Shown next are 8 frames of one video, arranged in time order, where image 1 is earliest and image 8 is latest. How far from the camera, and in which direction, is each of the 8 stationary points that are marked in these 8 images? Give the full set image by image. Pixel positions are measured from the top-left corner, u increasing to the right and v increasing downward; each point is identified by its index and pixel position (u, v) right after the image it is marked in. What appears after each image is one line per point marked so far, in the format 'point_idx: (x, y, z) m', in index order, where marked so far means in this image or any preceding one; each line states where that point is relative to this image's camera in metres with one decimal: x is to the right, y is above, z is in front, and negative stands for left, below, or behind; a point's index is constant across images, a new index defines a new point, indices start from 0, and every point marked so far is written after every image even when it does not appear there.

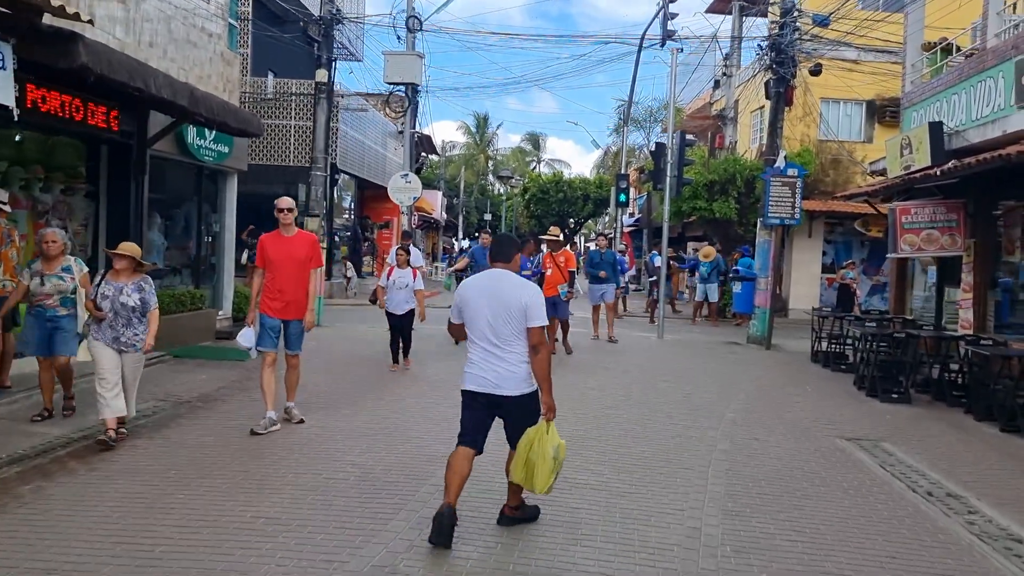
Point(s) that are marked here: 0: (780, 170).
0: (+4.8, +2.1, +16.3) m
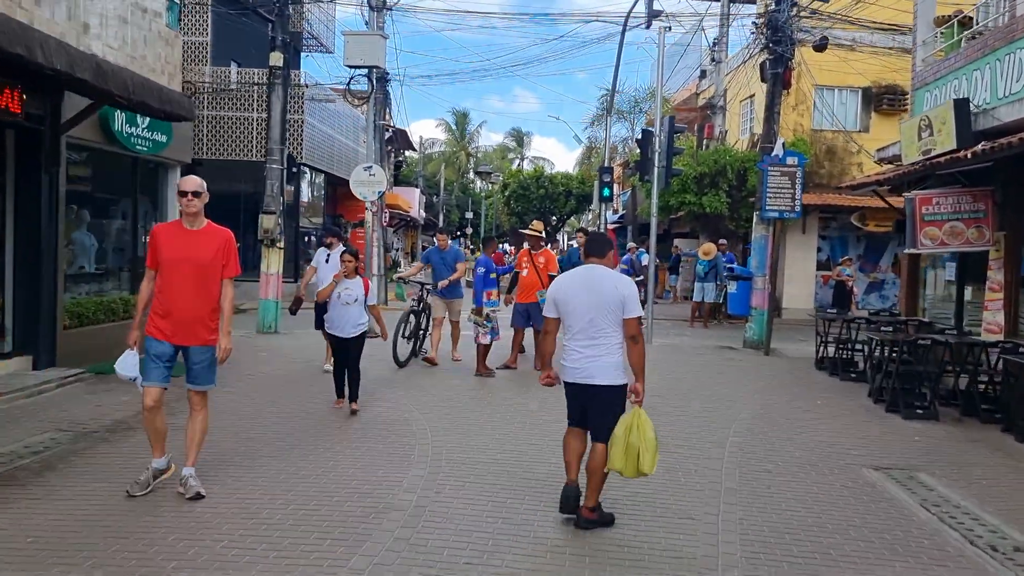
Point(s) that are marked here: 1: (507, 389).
0: (+4.4, +2.1, +14.9) m
1: (-0.1, -1.2, +10.3) m
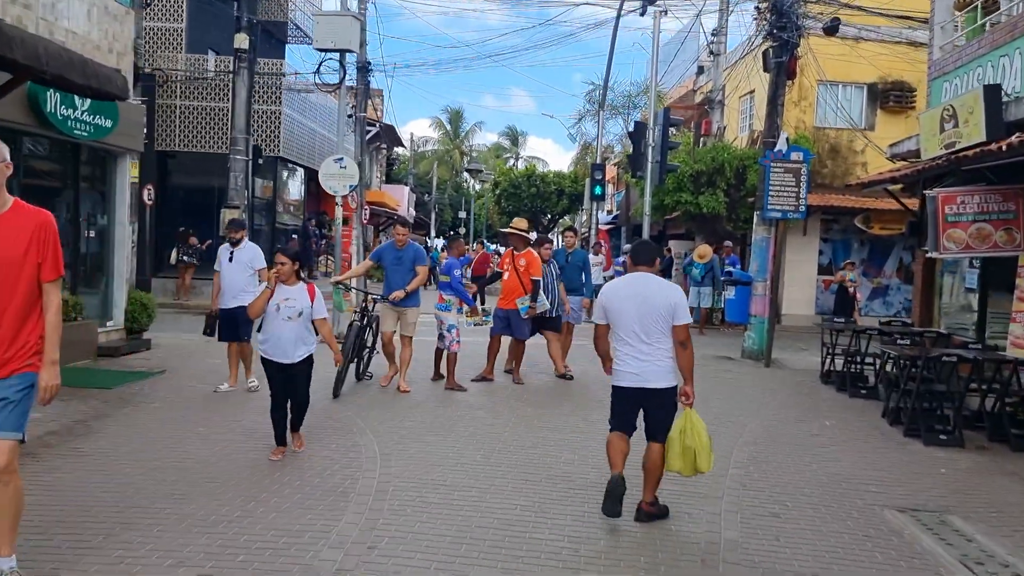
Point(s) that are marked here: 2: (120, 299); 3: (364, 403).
0: (+4.1, +2.0, +13.7) m
1: (-0.4, -1.2, +9.1) m
2: (-5.7, -0.2, +13.2) m
3: (-1.5, -1.1, +9.0) m
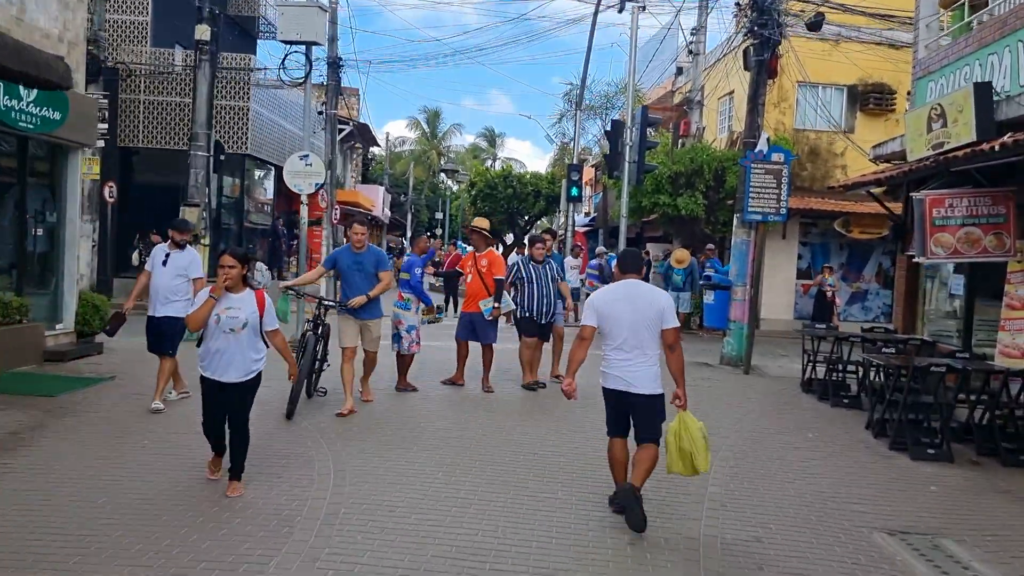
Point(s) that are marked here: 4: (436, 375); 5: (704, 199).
0: (+3.7, +2.0, +13.3) m
1: (-0.7, -1.3, +8.6) m
2: (-6.1, -0.2, +12.5) m
3: (-1.8, -1.2, +8.5) m
4: (-1.0, -1.1, +11.6) m
5: (+4.2, +2.0, +19.8) m
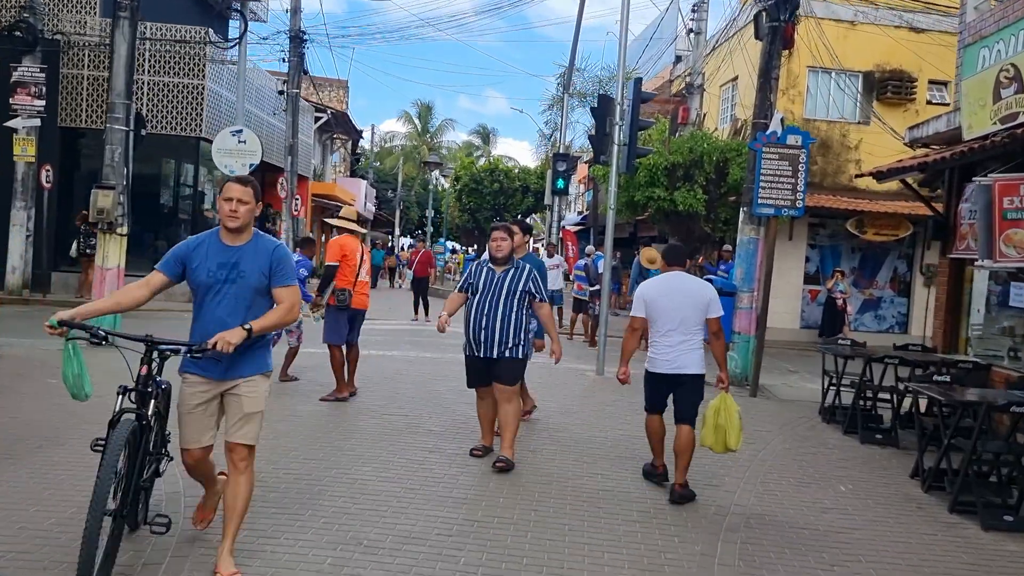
0: (+3.3, +1.9, +11.2) m
1: (-1.1, -1.3, +6.5) m
2: (-6.6, -0.1, +10.4) m
3: (-2.2, -1.2, +6.4) m
4: (-1.4, -1.1, +9.5) m
5: (+3.8, +1.9, +17.8) m
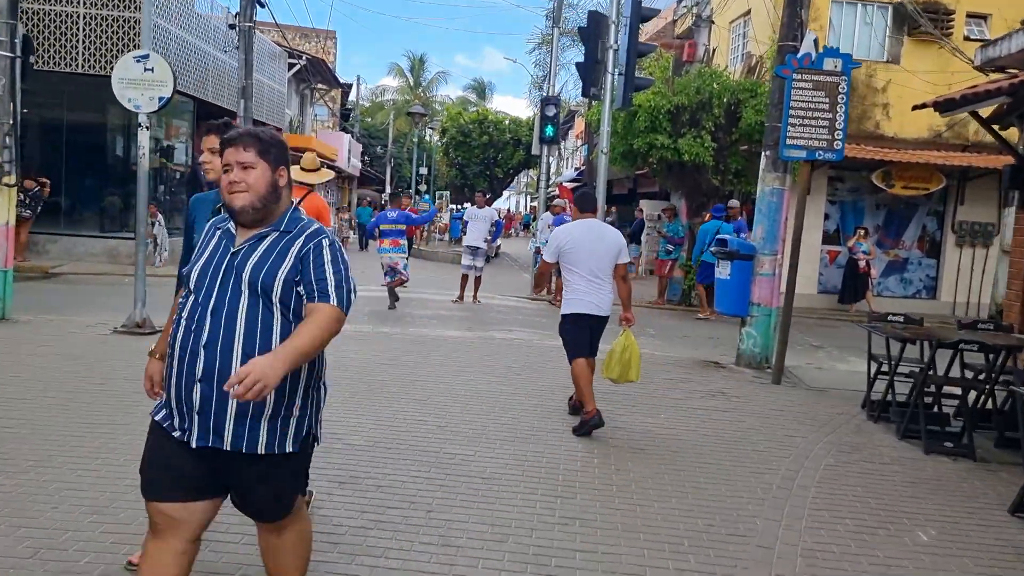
0: (+3.0, +2.3, +9.0) m
1: (-1.4, -1.1, +4.4) m
2: (-6.9, +0.2, +8.2) m
3: (-2.5, -1.0, +4.3) m
4: (-1.7, -0.8, +7.4) m
5: (+3.4, +2.5, +15.5) m
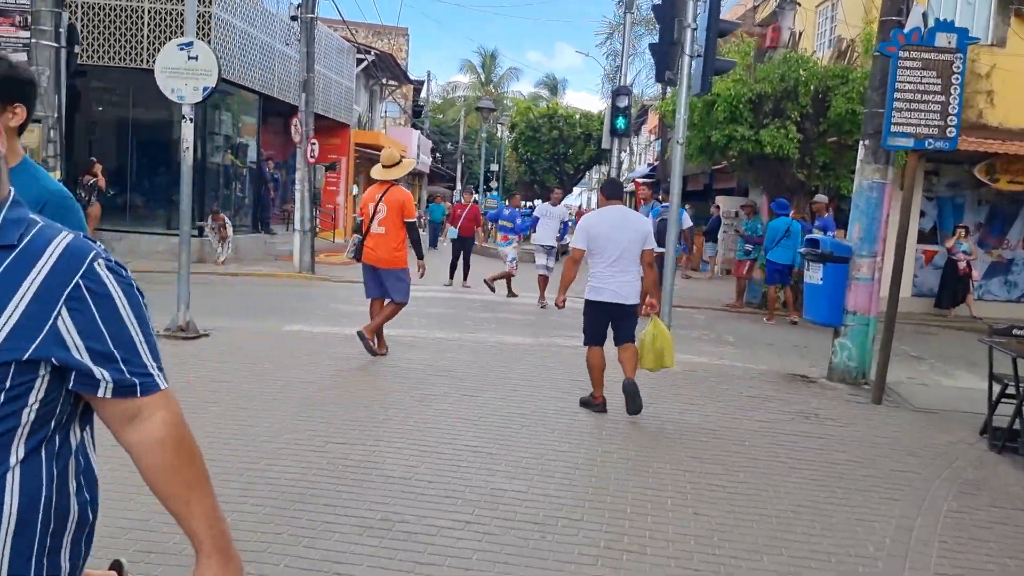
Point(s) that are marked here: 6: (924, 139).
0: (+3.6, +2.2, +7.9) m
1: (-1.2, -1.2, +3.7) m
2: (-6.3, +0.2, +7.9) m
3: (-2.3, -1.1, +3.7) m
4: (-1.3, -0.9, +6.7) m
5: (+4.6, +2.5, +14.4) m
6: (+3.6, +1.3, +7.9) m
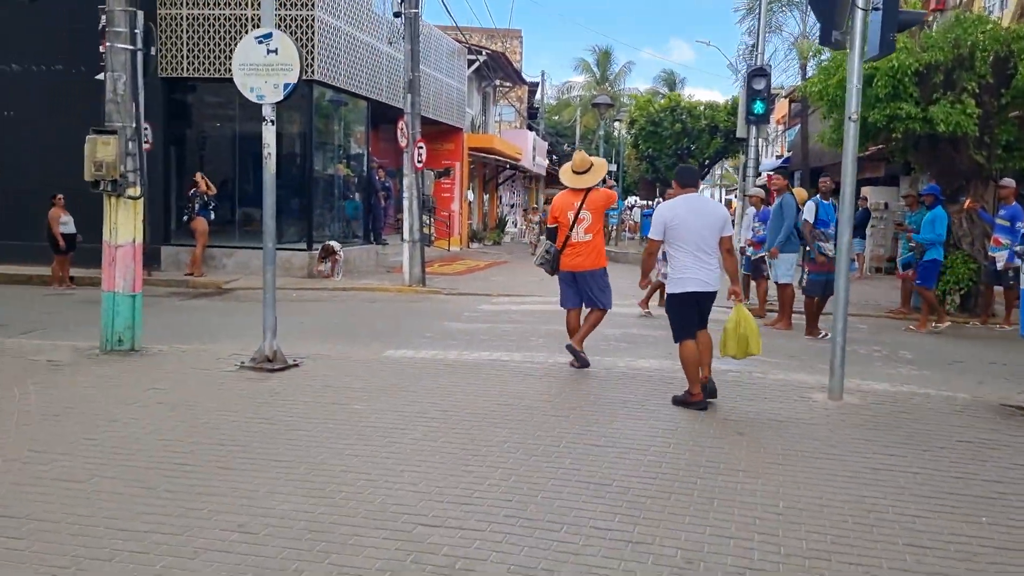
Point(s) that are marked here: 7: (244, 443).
0: (+4.4, +2.2, +5.9) m
1: (-0.8, -1.3, +2.3) m
2: (-5.3, -0.1, +7.2) m
3: (-1.9, -1.3, +2.5) m
4: (-0.5, -1.0, +5.3) m
5: (+6.3, +2.5, +12.2) m
6: (+4.5, +1.3, +5.9) m
7: (-1.8, -1.0, +5.9) m
